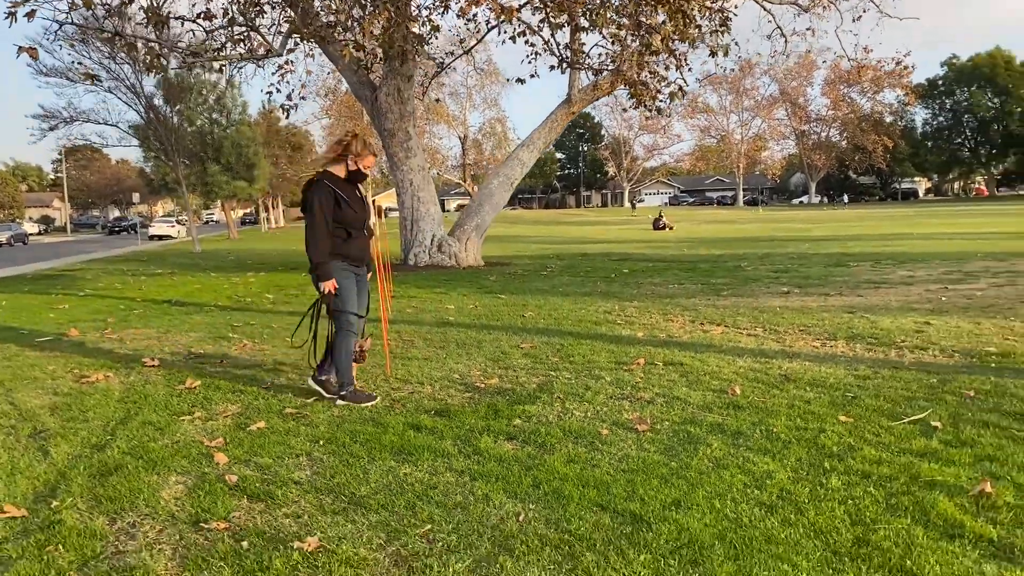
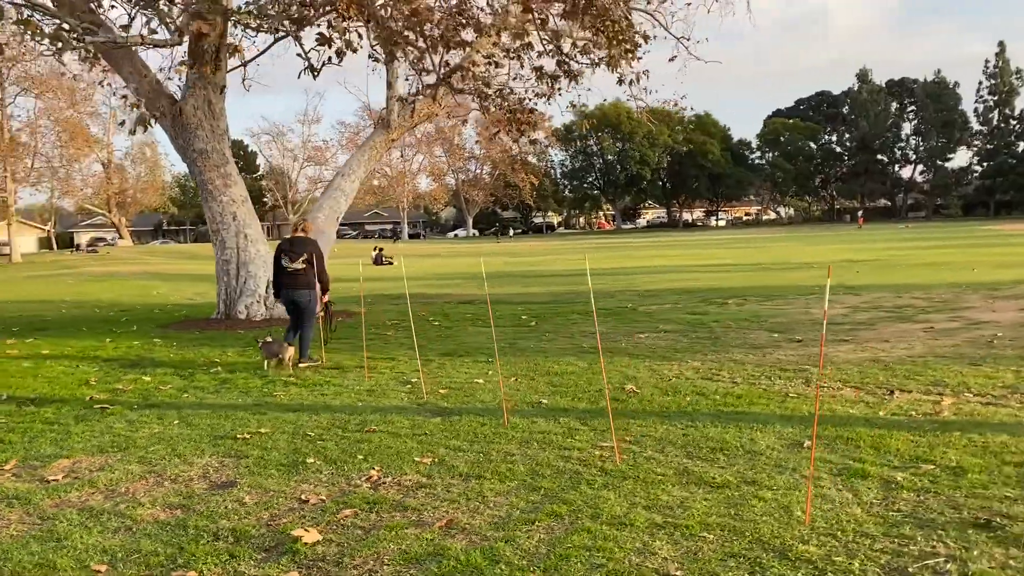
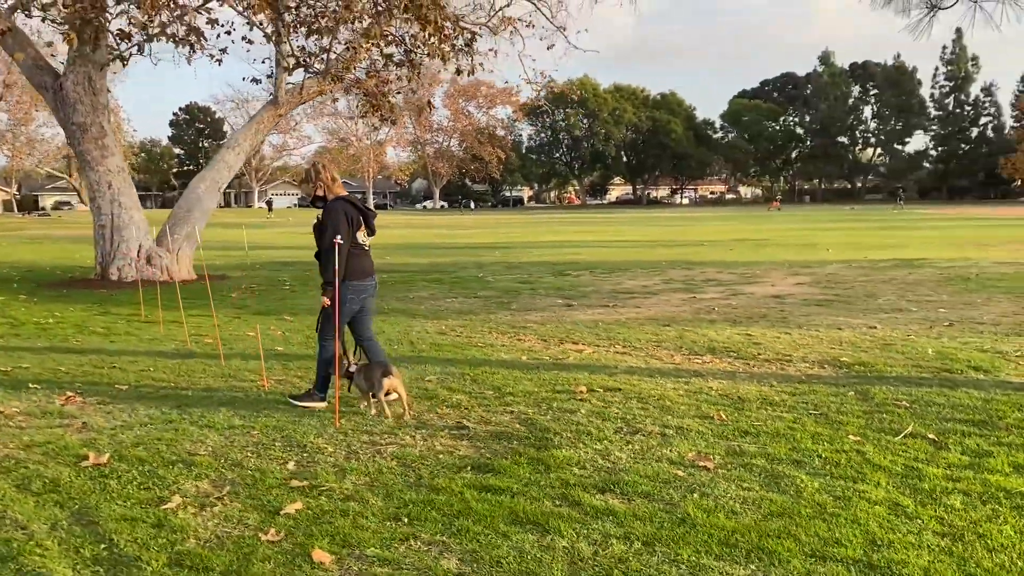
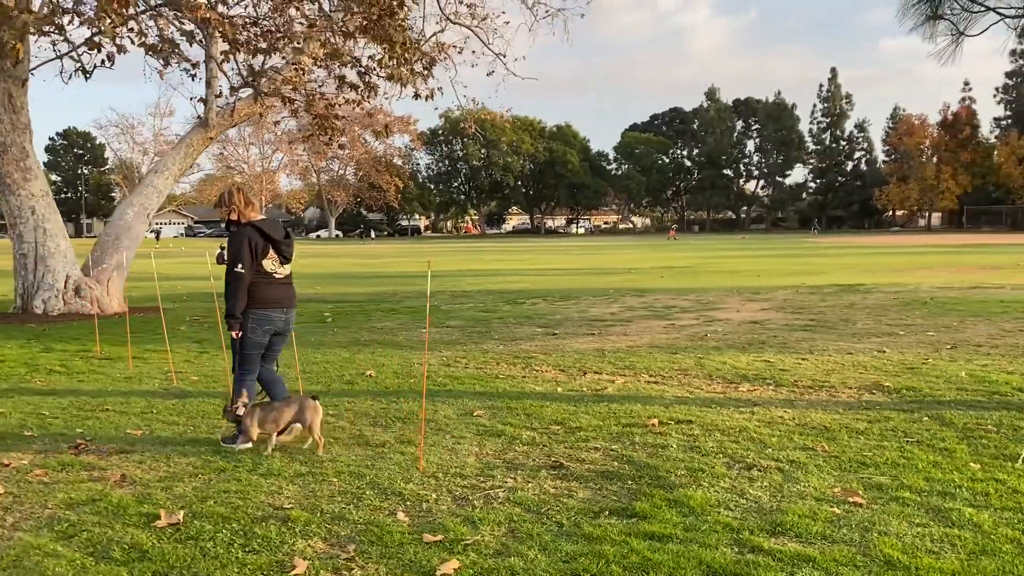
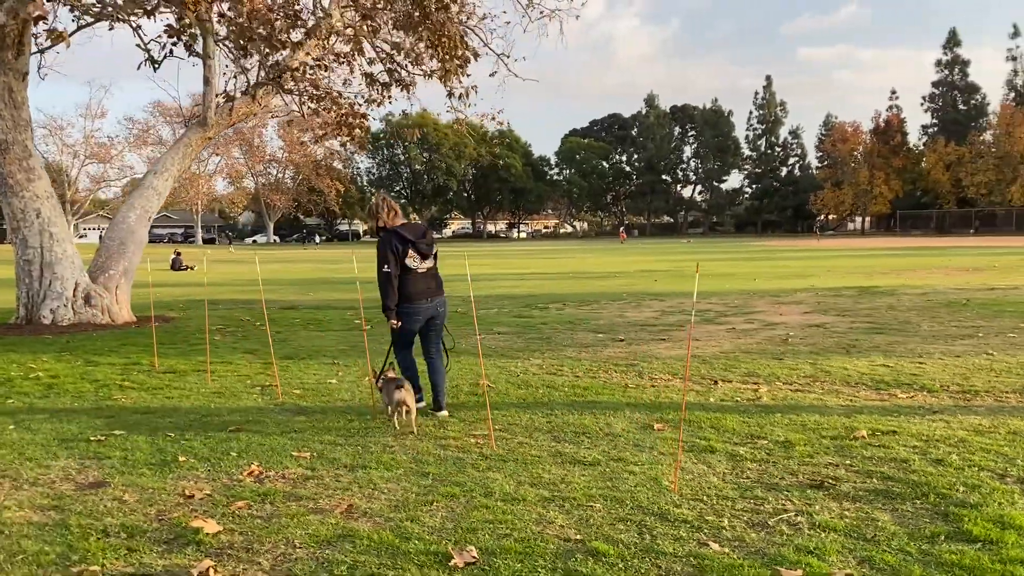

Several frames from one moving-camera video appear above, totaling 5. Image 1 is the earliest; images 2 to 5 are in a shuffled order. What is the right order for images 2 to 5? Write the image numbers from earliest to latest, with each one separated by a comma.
3, 4, 5, 2
